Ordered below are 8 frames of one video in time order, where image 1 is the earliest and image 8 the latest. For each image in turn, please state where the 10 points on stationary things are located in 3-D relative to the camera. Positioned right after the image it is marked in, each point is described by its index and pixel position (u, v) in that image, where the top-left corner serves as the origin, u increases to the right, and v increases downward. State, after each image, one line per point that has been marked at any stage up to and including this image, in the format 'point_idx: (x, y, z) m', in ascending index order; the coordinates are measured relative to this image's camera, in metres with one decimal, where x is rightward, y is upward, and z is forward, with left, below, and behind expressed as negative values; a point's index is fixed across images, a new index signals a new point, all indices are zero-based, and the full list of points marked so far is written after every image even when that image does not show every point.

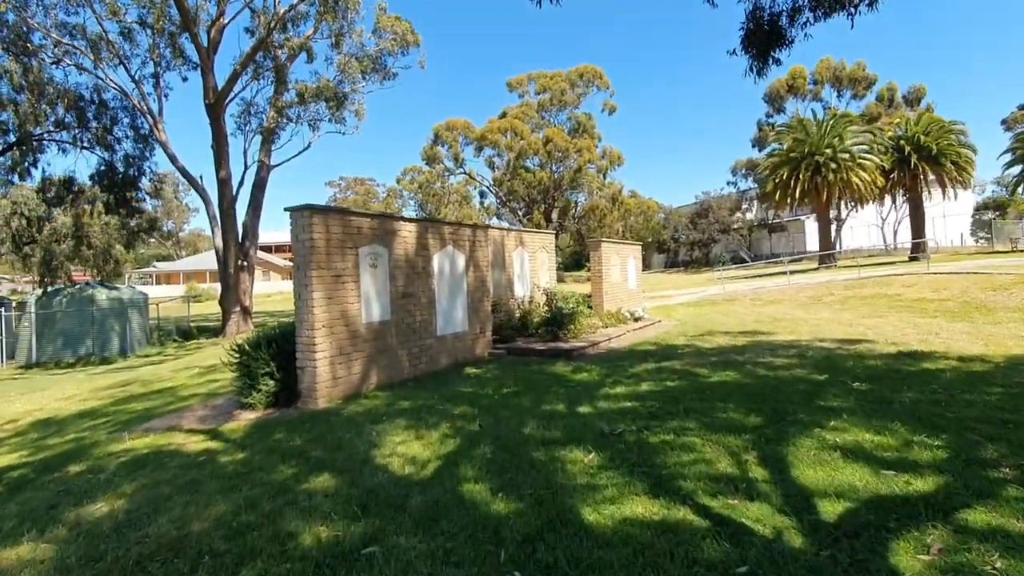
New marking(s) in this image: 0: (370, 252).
0: (-2.2, +0.6, +8.1) m
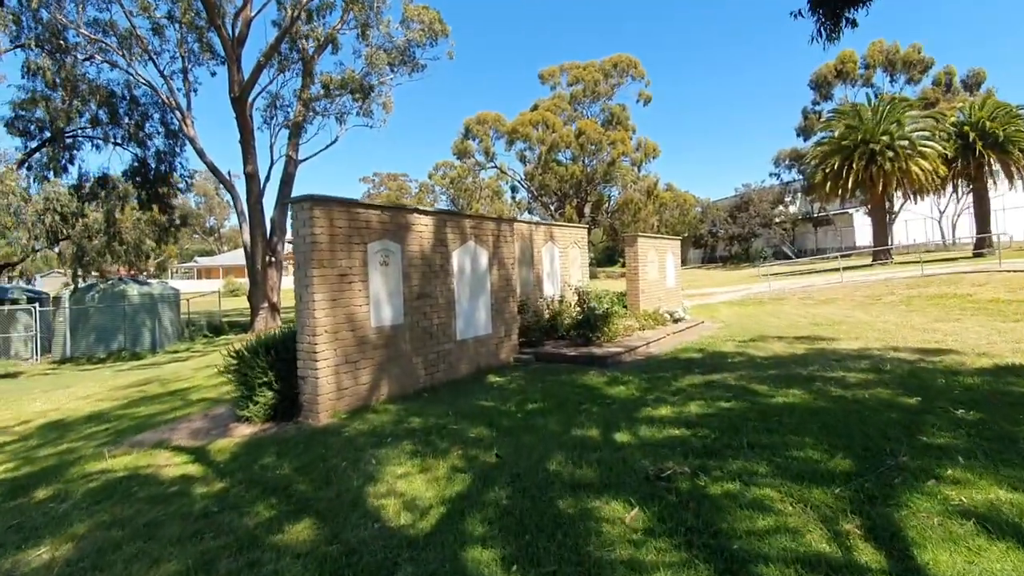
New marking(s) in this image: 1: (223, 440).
0: (-1.9, +0.6, +7.3) m
1: (-3.5, -1.8, +6.0) m
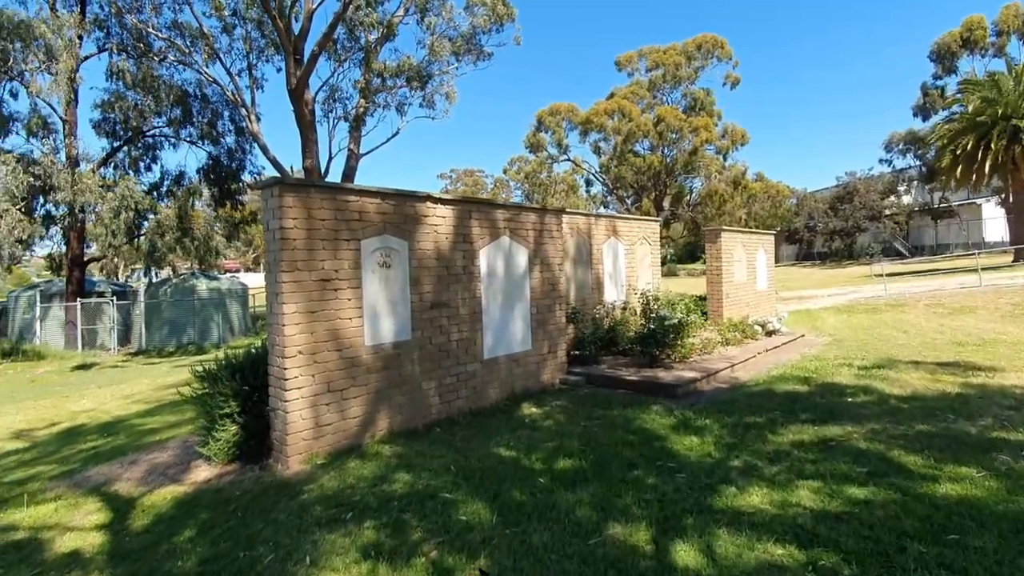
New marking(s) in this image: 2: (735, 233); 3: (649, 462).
0: (-1.5, +0.5, +5.7) m
1: (-3.3, -1.9, +4.8) m
2: (+6.1, +1.5, +14.1) m
3: (+1.3, -1.6, +4.7) m
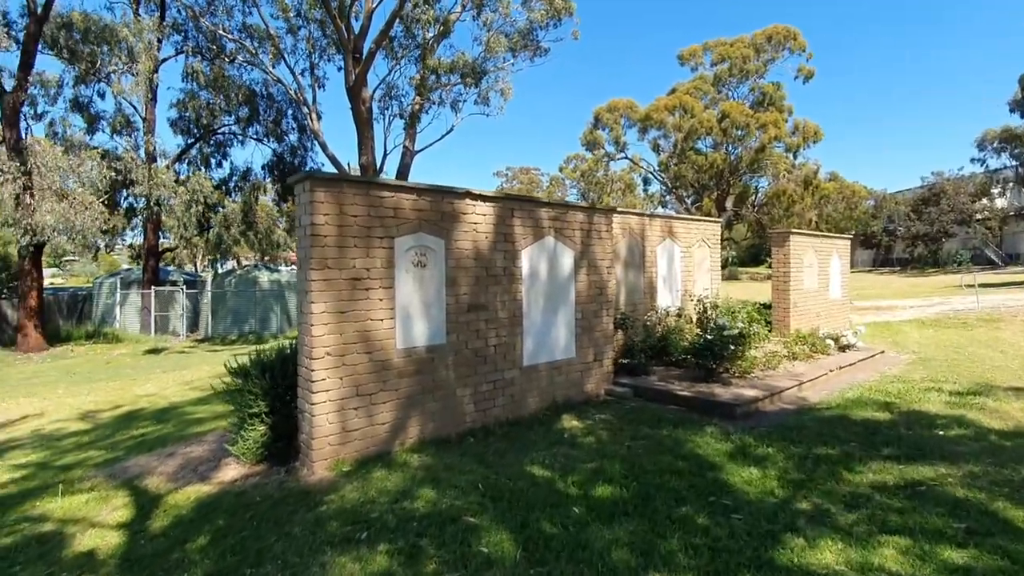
0: (-1.0, +0.5, +5.5) m
1: (-3.0, -1.9, +4.7) m
2: (+7.4, +1.3, +13.0) m
3: (+1.5, -1.7, +4.1) m
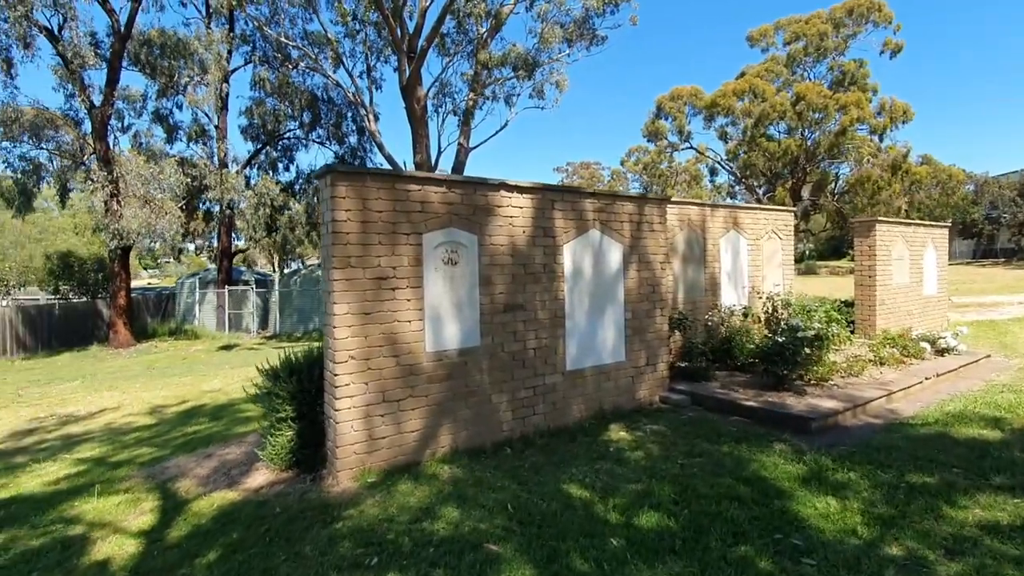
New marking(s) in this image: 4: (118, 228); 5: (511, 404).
0: (-0.7, +0.5, +5.1) m
1: (-2.7, -1.9, +4.6) m
2: (+8.6, +1.4, +11.5) m
3: (+1.7, -1.7, +3.5) m
4: (-14.5, +2.2, +18.7) m
5: (0.0, -1.3, +5.6) m
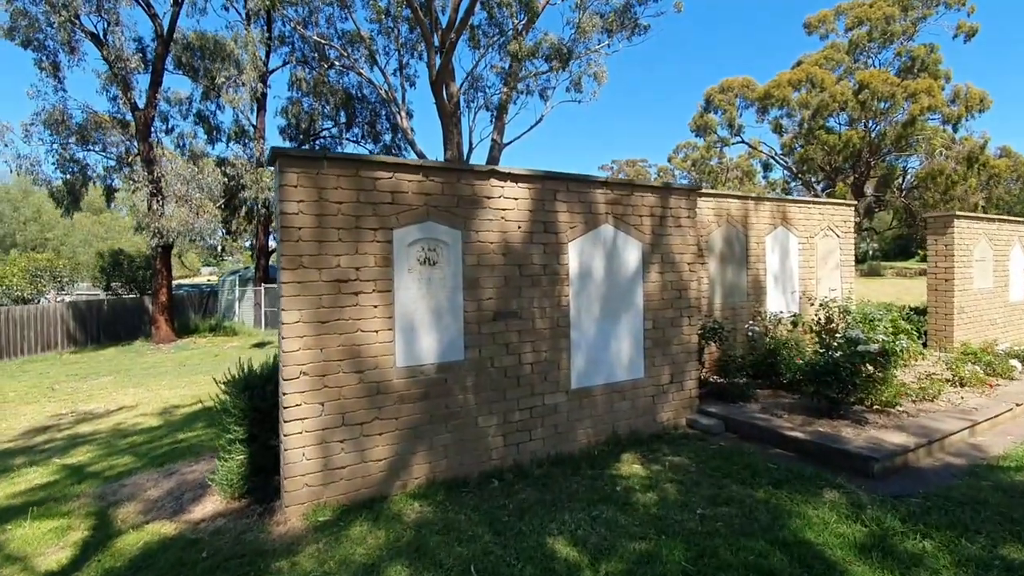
0: (-0.8, +0.4, +4.4) m
1: (-2.8, -1.9, +4.0) m
2: (+9.1, +1.3, +9.9) m
3: (+1.4, -1.7, +2.5) m
4: (-13.3, +2.3, +19.1) m
5: (-0.1, -1.3, +4.8) m
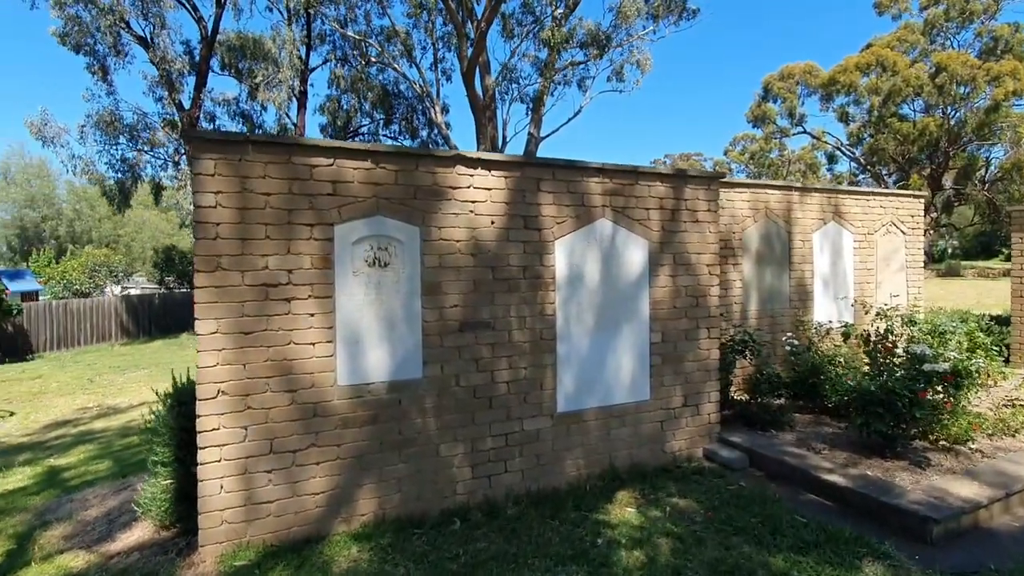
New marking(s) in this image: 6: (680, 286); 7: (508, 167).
0: (-1.1, +0.4, +3.7) m
1: (-3.1, -1.9, +3.6) m
2: (+9.3, +1.2, +8.3) m
3: (+1.0, -1.8, +1.7) m
4: (-12.1, +2.5, +19.6) m
5: (-0.3, -1.4, +4.1) m
6: (+1.6, 0.0, +4.9) m
7: (0.0, +1.0, +4.2) m
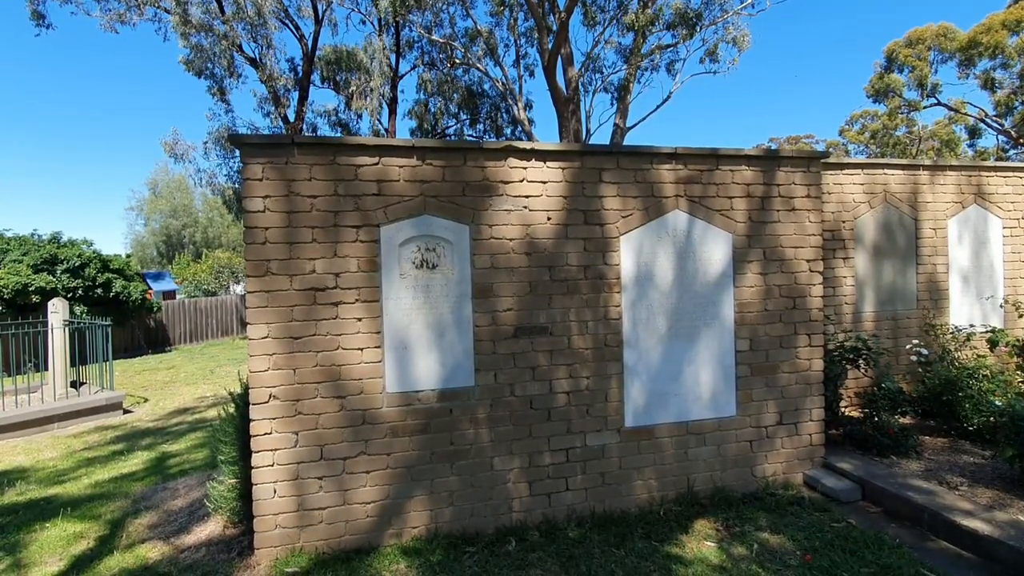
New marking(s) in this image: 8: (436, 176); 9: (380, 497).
0: (-0.7, +0.4, +3.6) m
1: (-2.7, -1.9, +3.8) m
2: (+10.3, +1.3, +6.2) m
3: (+1.0, -1.8, +1.2) m
4: (-8.7, +2.5, +21.1) m
5: (+0.1, -1.4, +3.8) m
6: (+2.2, 0.0, +4.3) m
7: (+0.4, +1.0, +3.8) m
8: (-0.5, +0.8, +3.6) m
9: (-0.9, -1.5, +3.6) m
